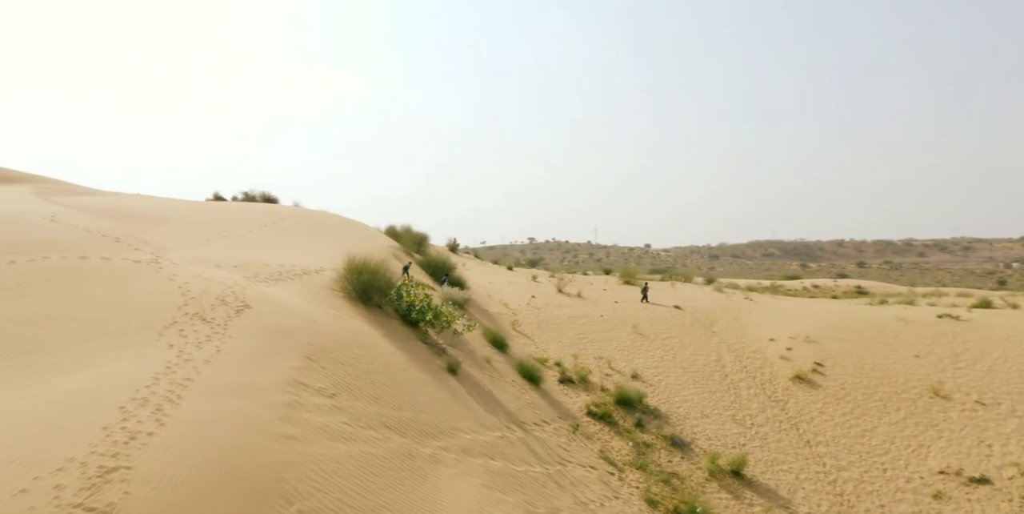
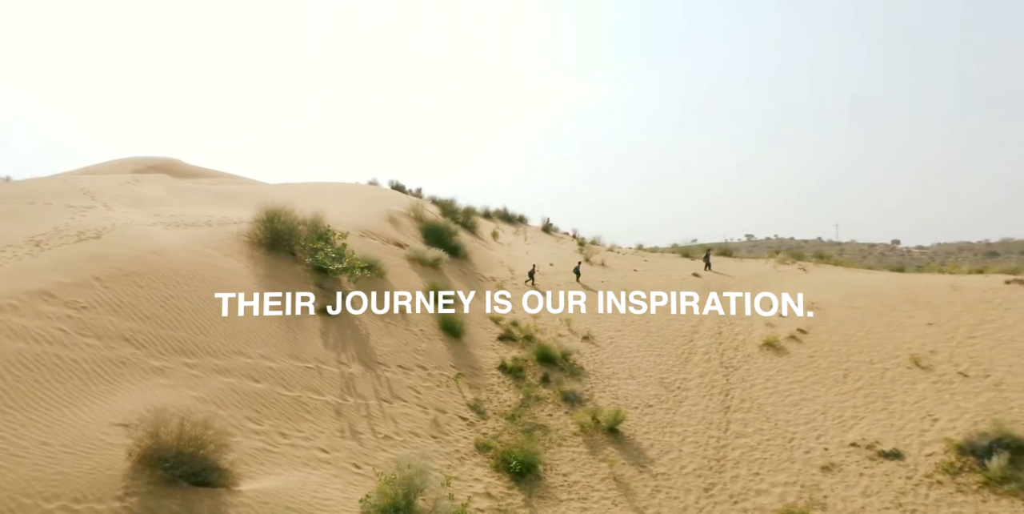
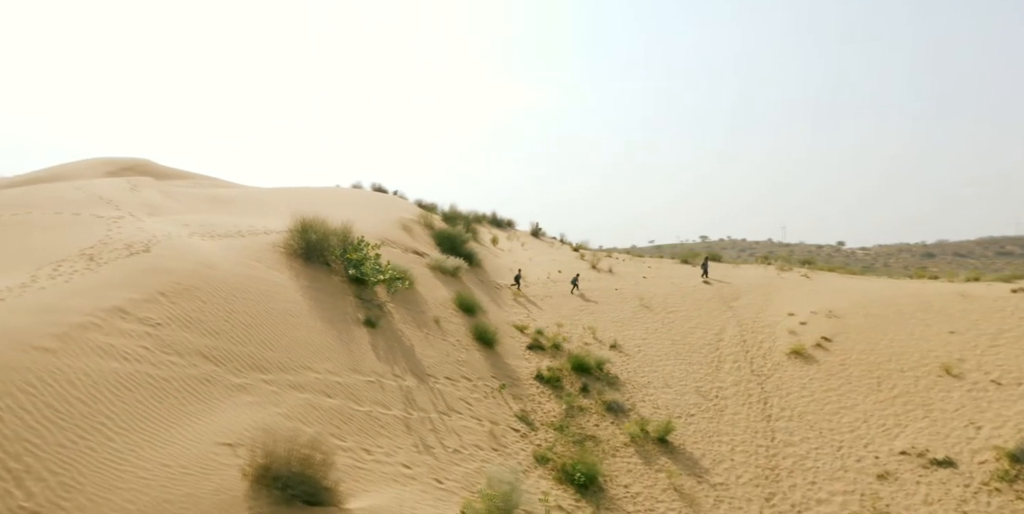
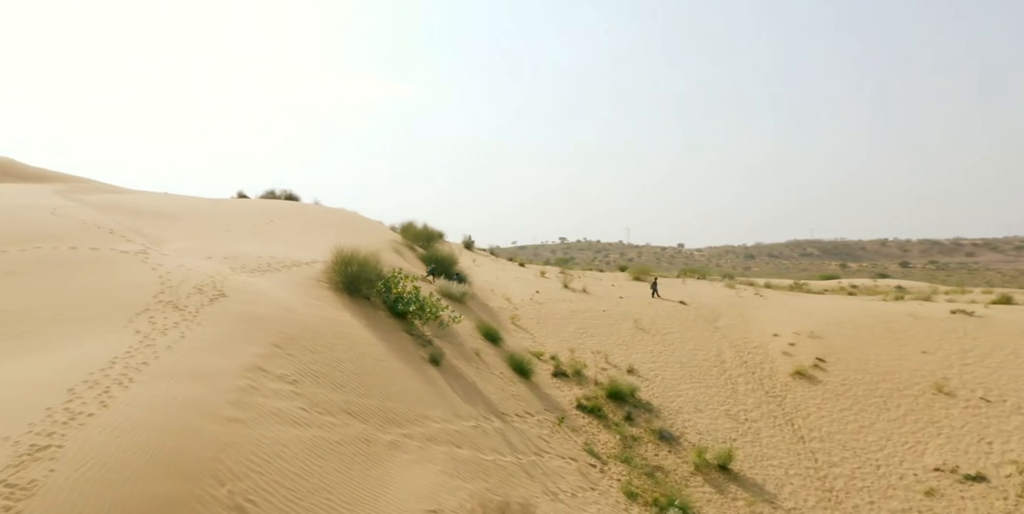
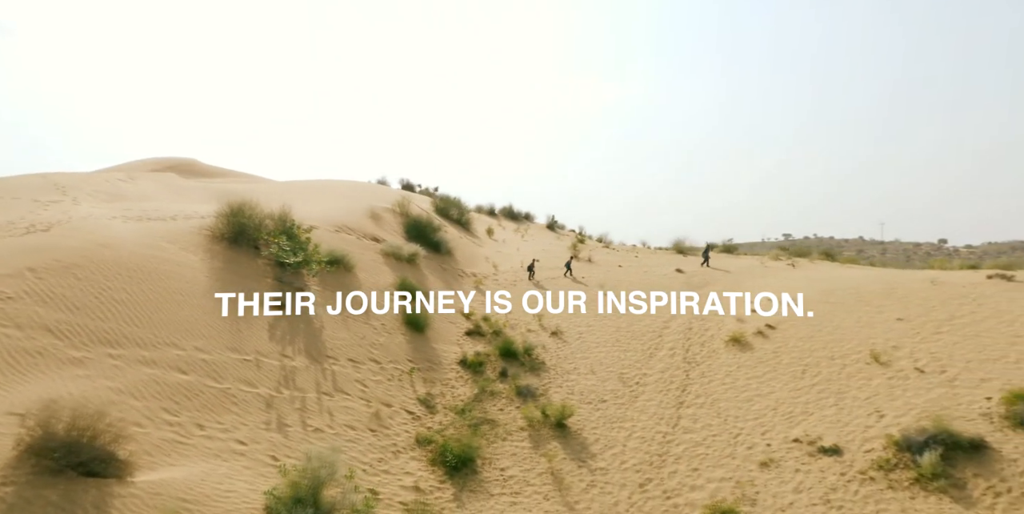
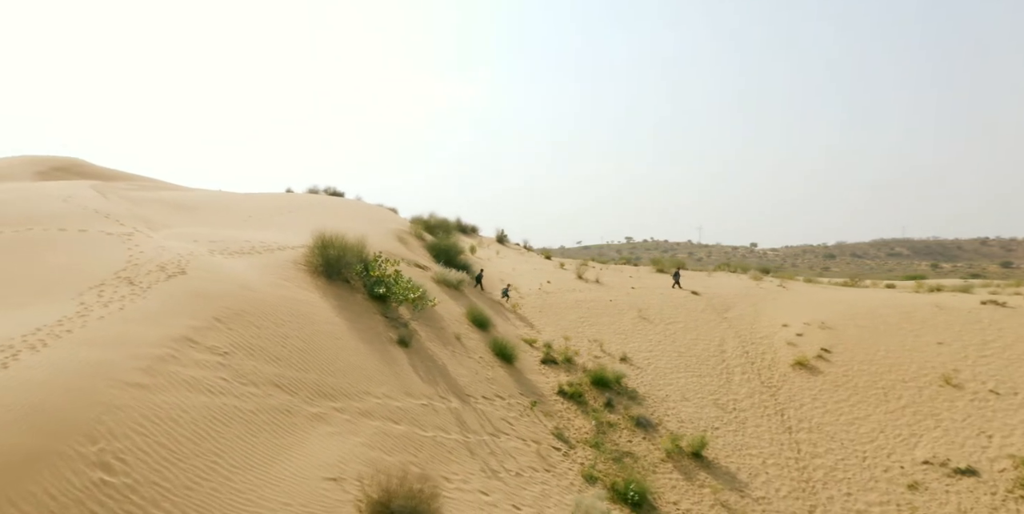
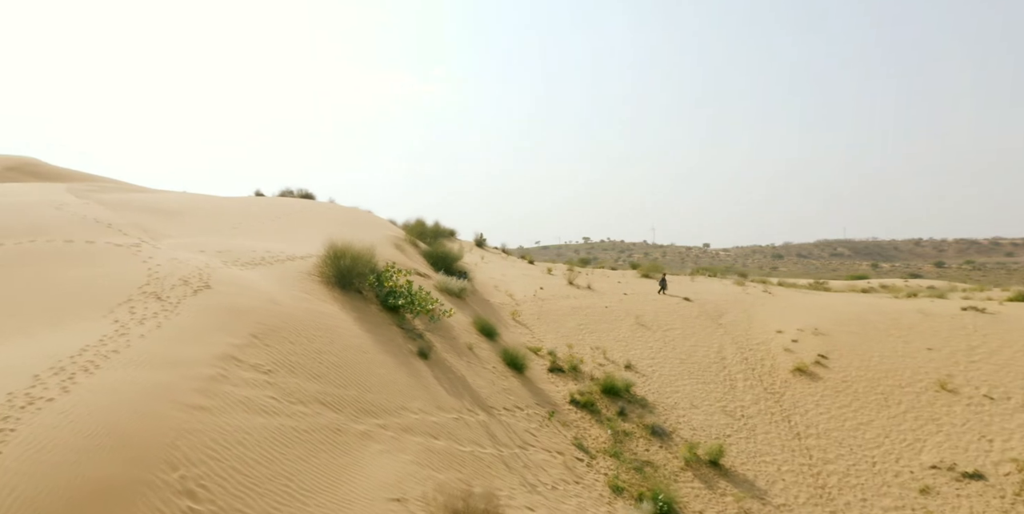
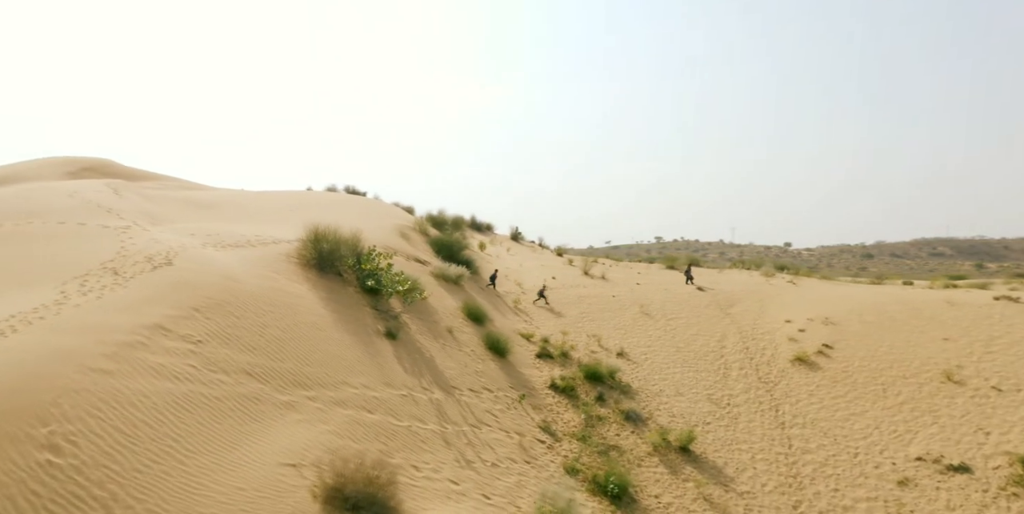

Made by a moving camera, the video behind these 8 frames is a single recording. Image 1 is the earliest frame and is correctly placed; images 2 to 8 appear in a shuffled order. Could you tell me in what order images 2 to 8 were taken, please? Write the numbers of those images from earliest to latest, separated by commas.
4, 7, 6, 8, 3, 2, 5
